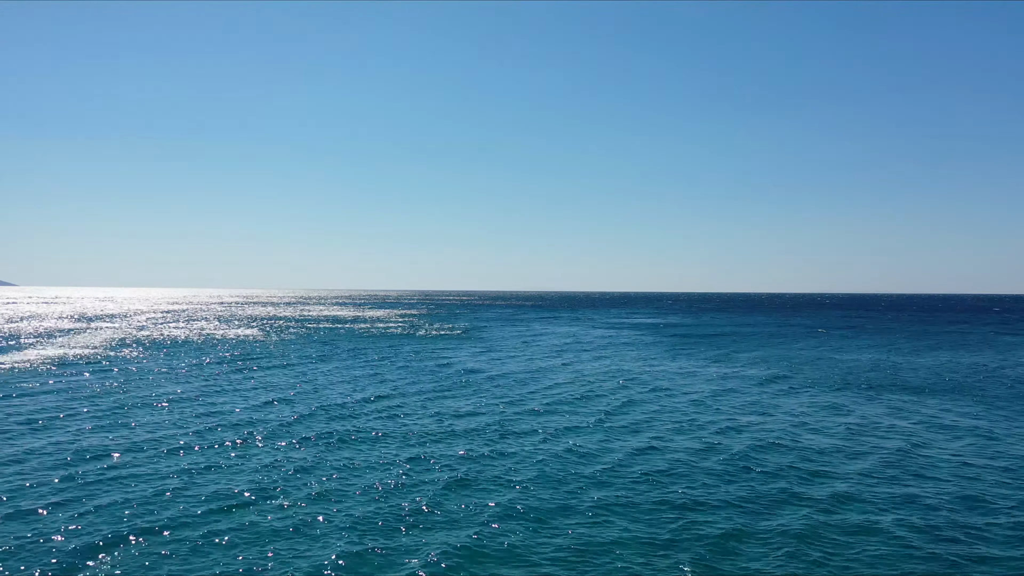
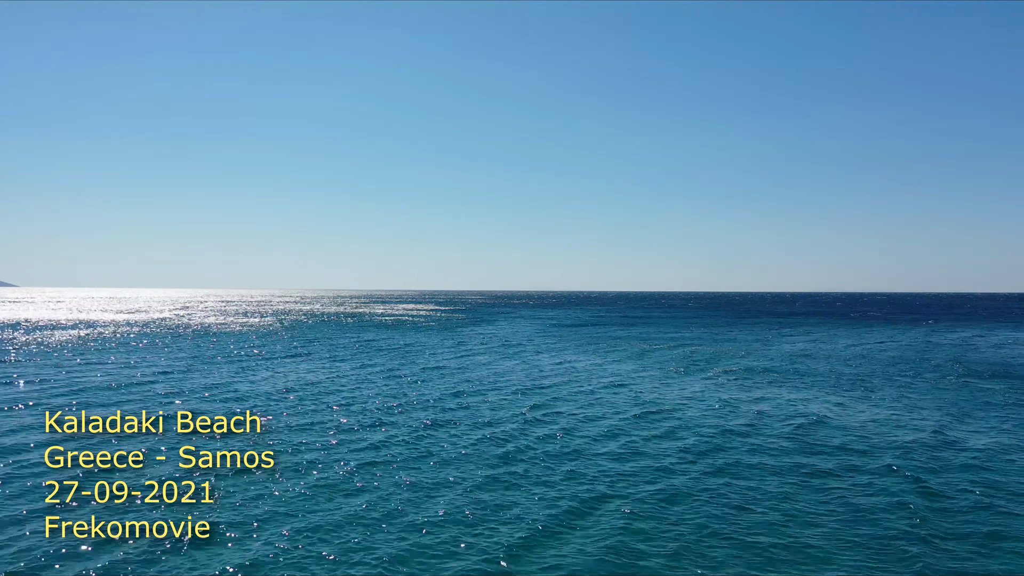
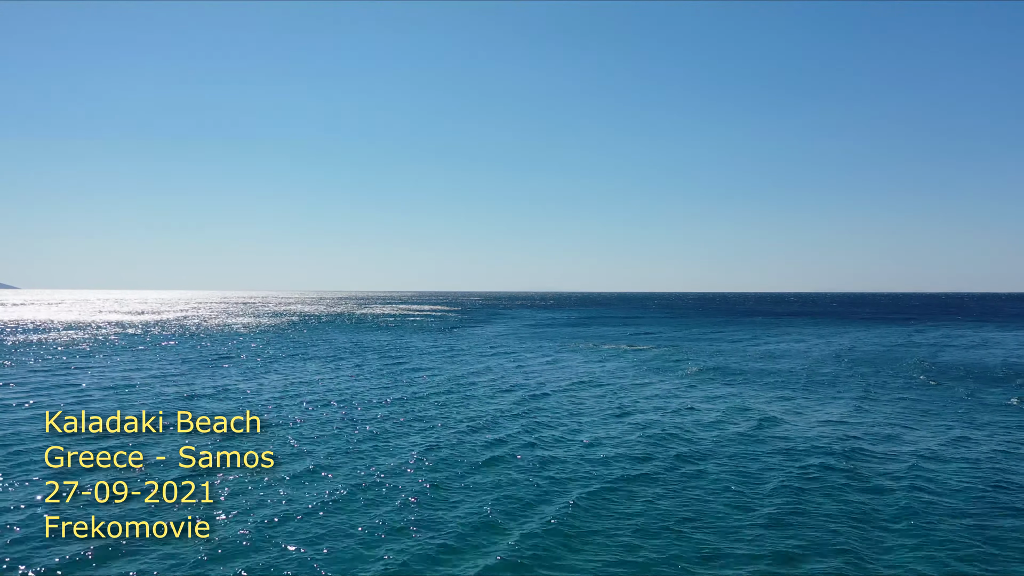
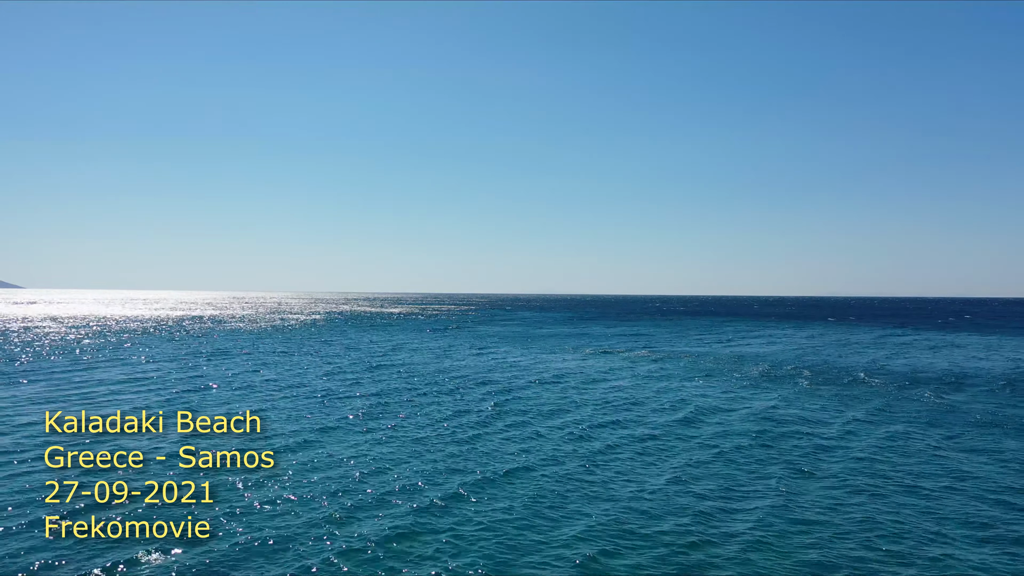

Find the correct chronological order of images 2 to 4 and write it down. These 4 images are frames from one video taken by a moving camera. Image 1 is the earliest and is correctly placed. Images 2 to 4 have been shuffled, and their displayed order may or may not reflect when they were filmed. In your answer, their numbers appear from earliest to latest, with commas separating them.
2, 3, 4
